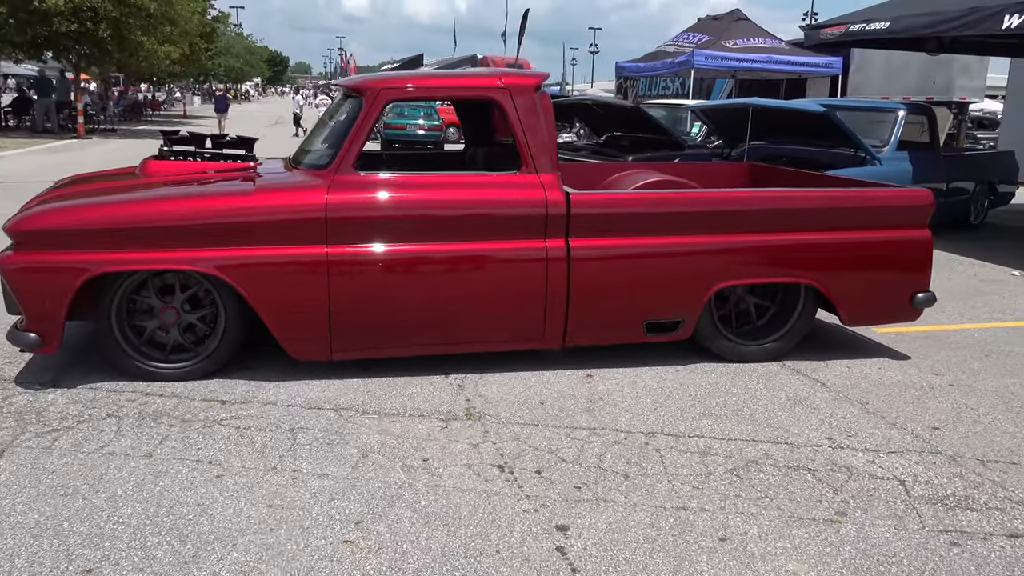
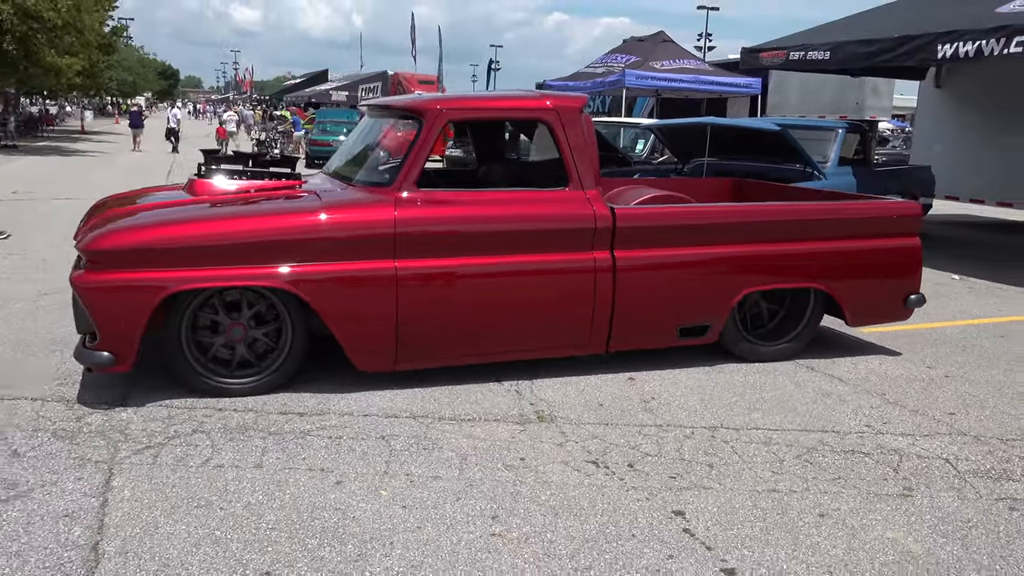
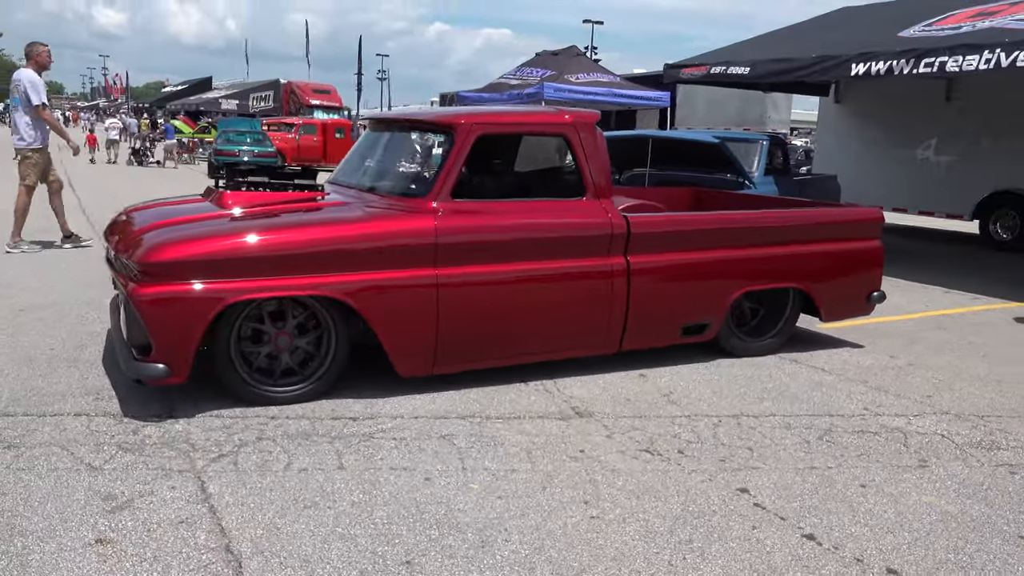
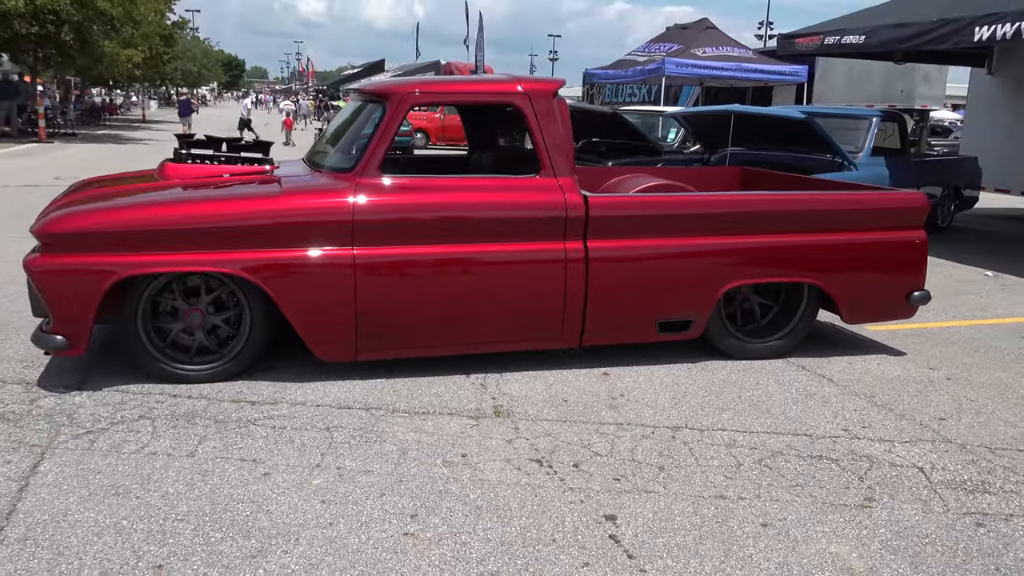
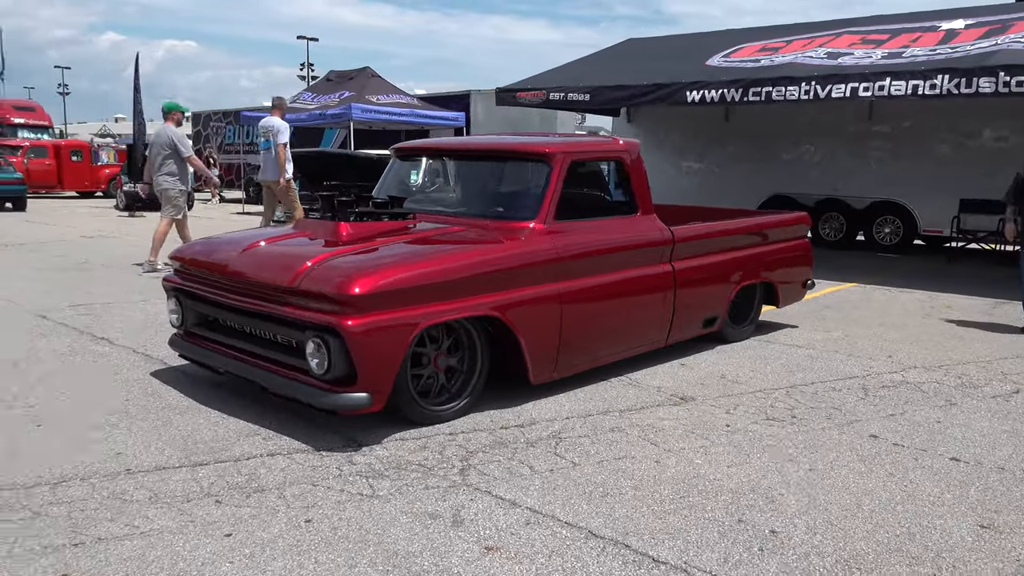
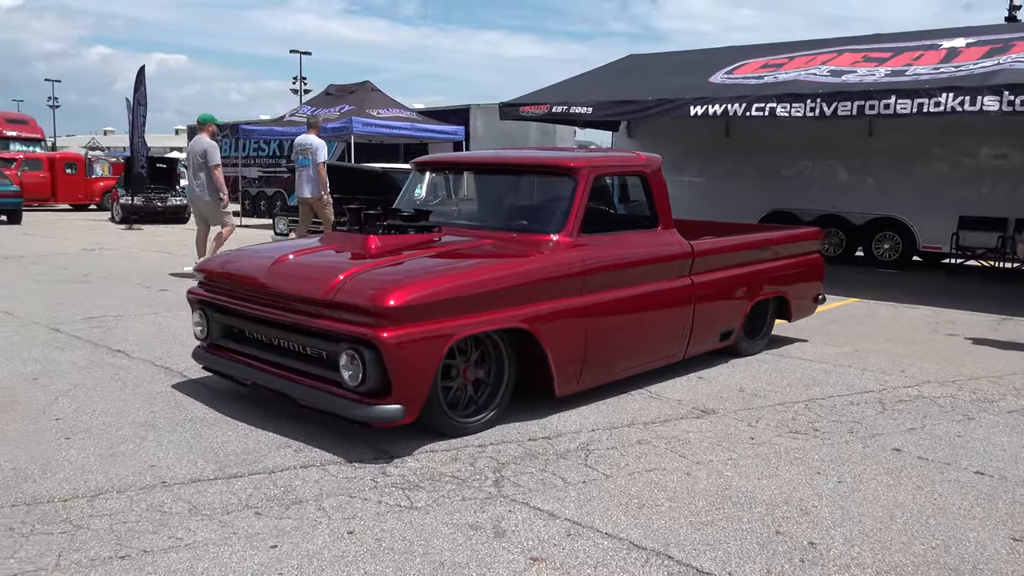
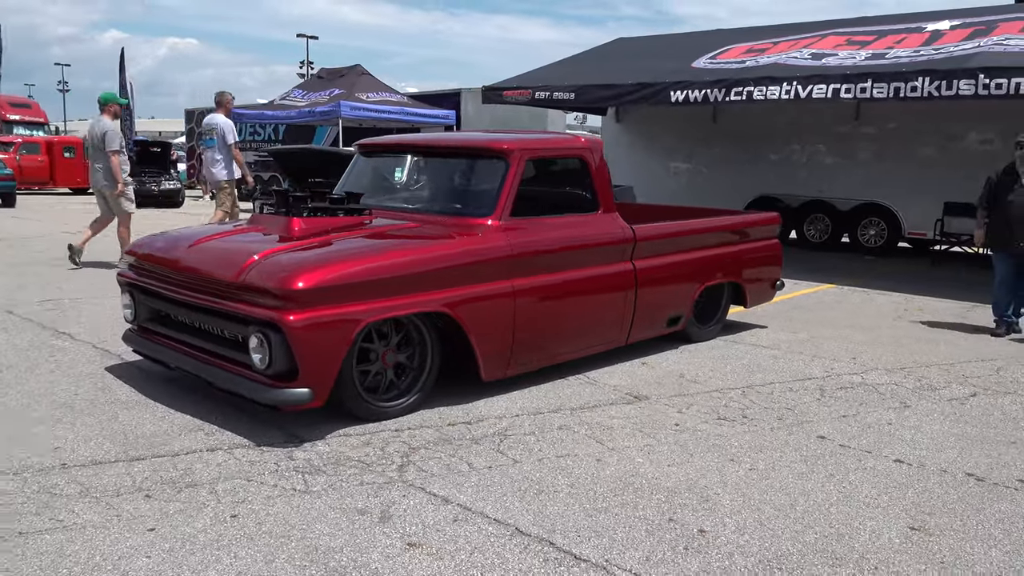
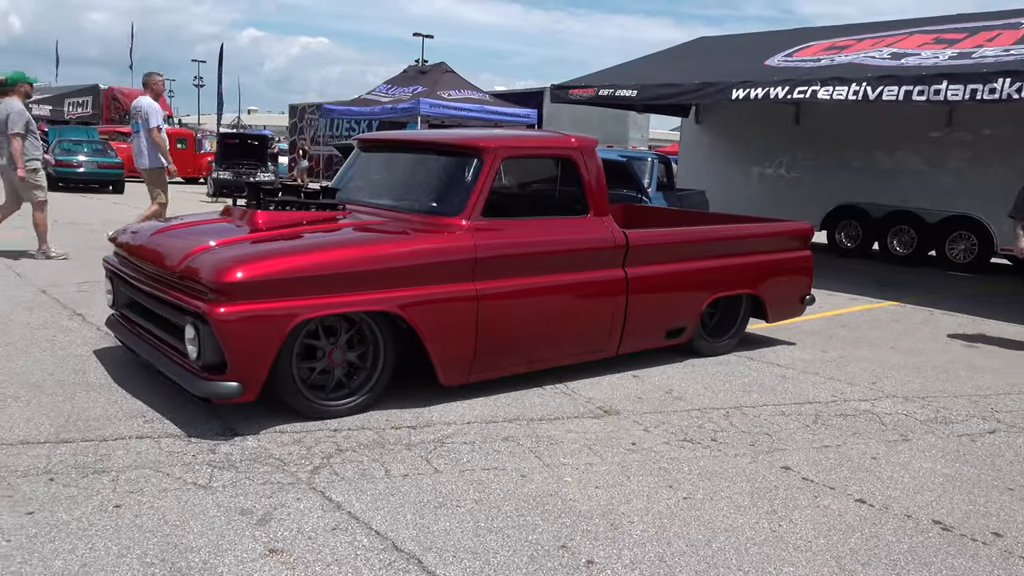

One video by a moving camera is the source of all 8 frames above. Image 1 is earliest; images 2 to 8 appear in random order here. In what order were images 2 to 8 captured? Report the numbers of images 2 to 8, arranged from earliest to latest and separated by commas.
4, 2, 3, 8, 7, 5, 6
